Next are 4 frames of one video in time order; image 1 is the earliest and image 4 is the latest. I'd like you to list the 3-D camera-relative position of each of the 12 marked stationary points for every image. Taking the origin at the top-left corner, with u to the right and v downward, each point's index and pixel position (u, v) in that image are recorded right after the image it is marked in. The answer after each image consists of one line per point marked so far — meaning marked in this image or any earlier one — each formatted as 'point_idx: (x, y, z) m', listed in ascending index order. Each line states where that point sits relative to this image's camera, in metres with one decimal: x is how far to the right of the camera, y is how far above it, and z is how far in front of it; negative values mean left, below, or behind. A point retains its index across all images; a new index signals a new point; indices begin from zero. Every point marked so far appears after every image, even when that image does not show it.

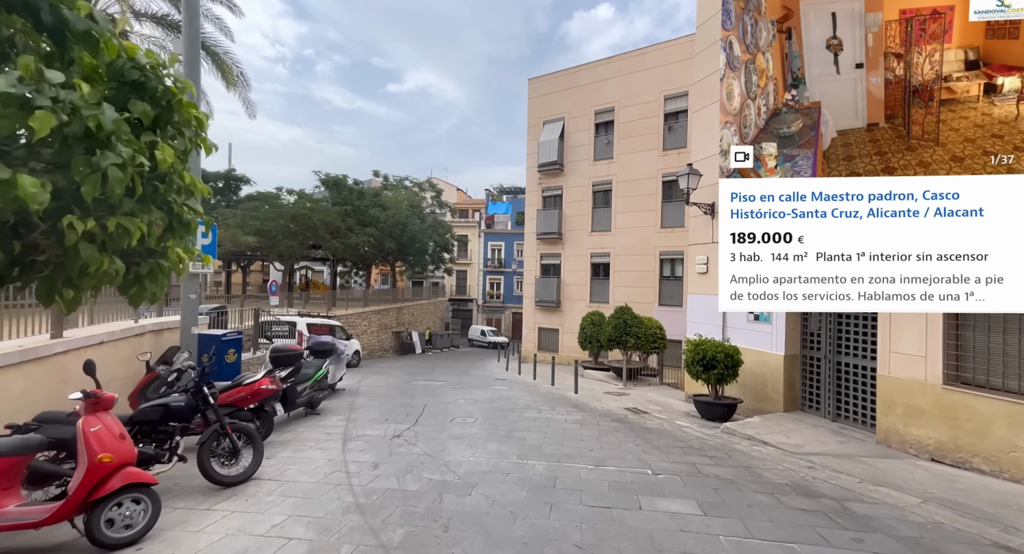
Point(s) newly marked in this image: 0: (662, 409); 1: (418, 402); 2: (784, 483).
0: (+3.2, -2.8, +9.9) m
1: (-2.1, -2.8, +10.3) m
2: (+3.0, -2.3, +5.1) m
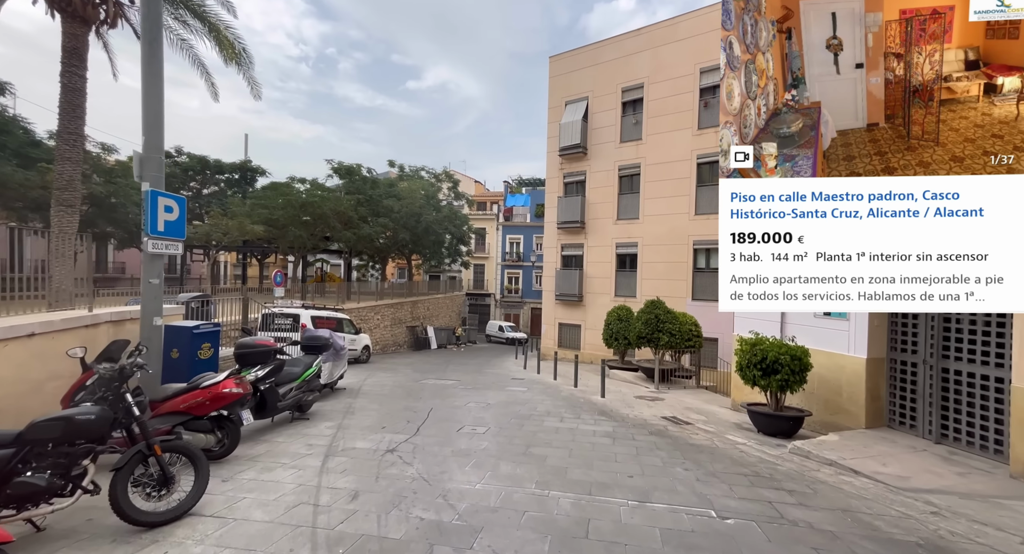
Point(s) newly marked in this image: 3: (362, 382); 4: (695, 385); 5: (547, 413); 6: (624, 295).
0: (+3.5, -2.6, +8.5) m
1: (-1.7, -2.5, +9.1) m
2: (+3.1, -2.1, +3.6) m
3: (-3.8, -2.7, +11.8) m
4: (+5.2, -3.0, +13.1) m
5: (+0.7, -2.6, +8.7) m
6: (+4.6, -0.7, +19.1) m
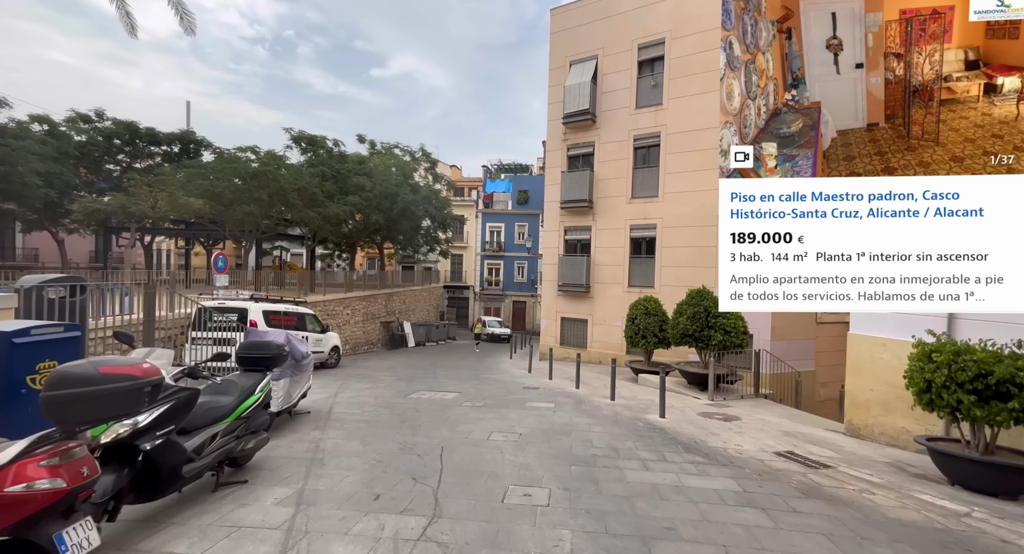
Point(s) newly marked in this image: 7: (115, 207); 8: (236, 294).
0: (+4.2, -2.3, +5.9) m
1: (-1.1, -2.2, +6.1) m
2: (+4.1, -1.8, +1.0) m
3: (-3.4, -2.3, +8.7) m
4: (+5.5, -2.7, +10.7) m
5: (+1.3, -2.2, +5.9) m
6: (+4.5, -0.3, +16.6) m
7: (-14.6, +2.6, +17.4) m
8: (-7.4, -0.5, +12.5) m
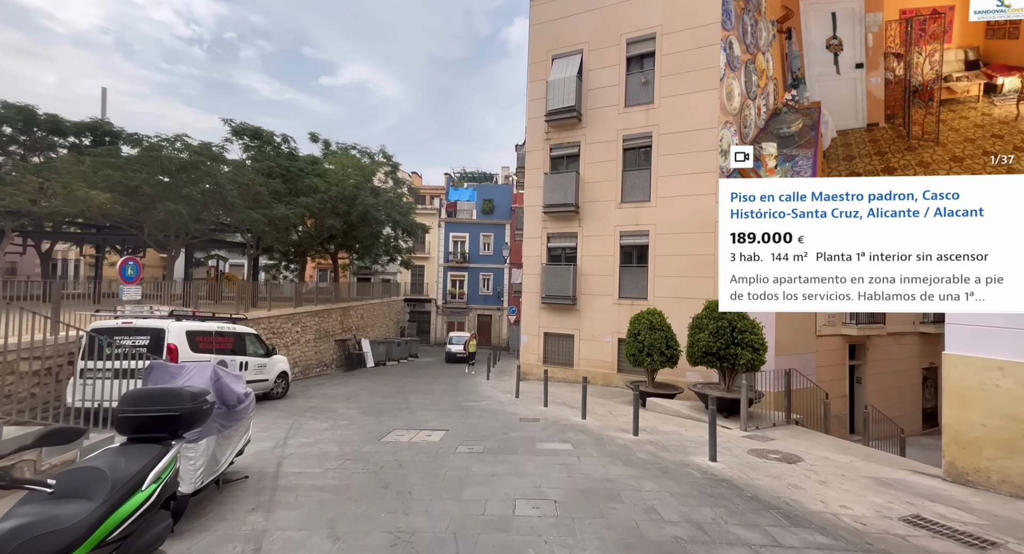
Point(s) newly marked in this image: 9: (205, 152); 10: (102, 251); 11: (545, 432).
0: (+4.6, -2.3, +4.4) m
1: (-0.7, -2.2, +4.1) m
2: (+5.0, -1.7, -0.5) m
3: (-3.2, -2.4, +6.5) m
4: (+5.4, -2.9, +9.3) m
5: (+1.7, -2.3, +4.2) m
6: (+3.9, -0.7, +15.1) m
7: (-15.3, +2.2, +14.1) m
8: (-7.6, -0.7, +9.9) m
9: (-10.0, +4.1, +15.3) m
10: (-17.4, +1.1, +19.9) m
11: (+0.6, -2.7, +8.2) m
